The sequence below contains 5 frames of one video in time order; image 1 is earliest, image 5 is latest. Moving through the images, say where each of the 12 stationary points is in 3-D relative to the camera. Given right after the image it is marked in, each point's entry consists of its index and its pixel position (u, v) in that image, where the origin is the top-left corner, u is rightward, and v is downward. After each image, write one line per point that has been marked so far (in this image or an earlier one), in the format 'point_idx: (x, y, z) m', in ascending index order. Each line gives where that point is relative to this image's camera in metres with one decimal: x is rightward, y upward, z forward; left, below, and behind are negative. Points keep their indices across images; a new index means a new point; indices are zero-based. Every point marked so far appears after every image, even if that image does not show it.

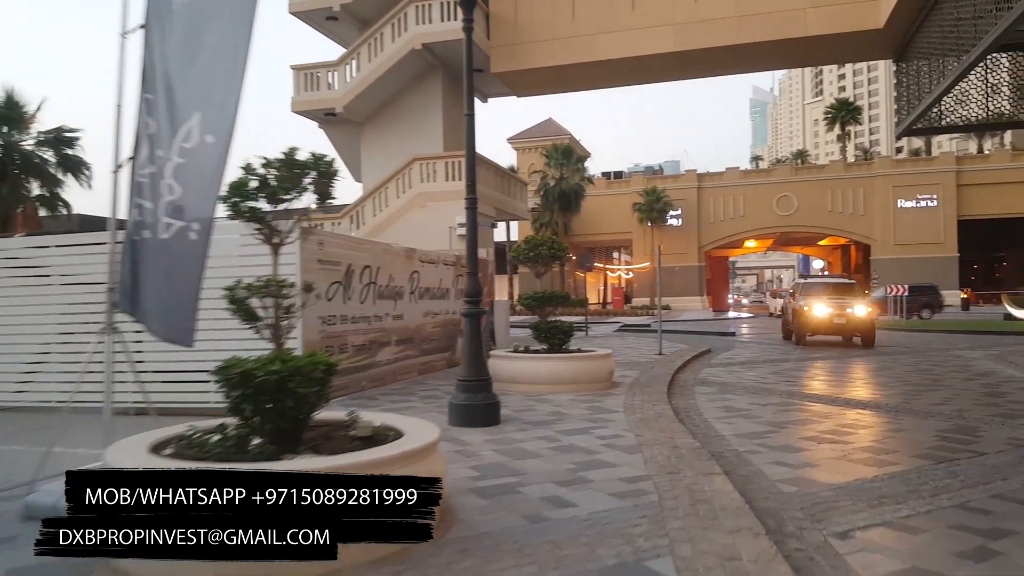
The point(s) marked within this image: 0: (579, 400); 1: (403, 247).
0: (+0.7, -1.1, +9.5) m
1: (-1.5, +0.6, +12.2) m
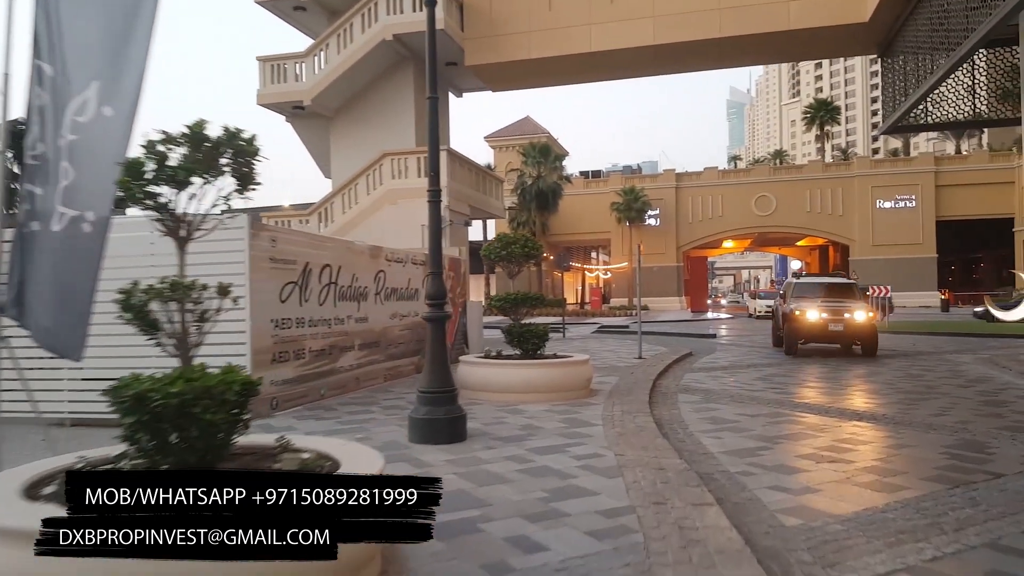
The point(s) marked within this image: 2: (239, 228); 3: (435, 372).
0: (+0.4, -1.2, +8.8) m
1: (-1.8, +0.5, +11.5) m
2: (-2.5, +0.5, +8.4) m
3: (-0.6, -0.7, +7.0) m
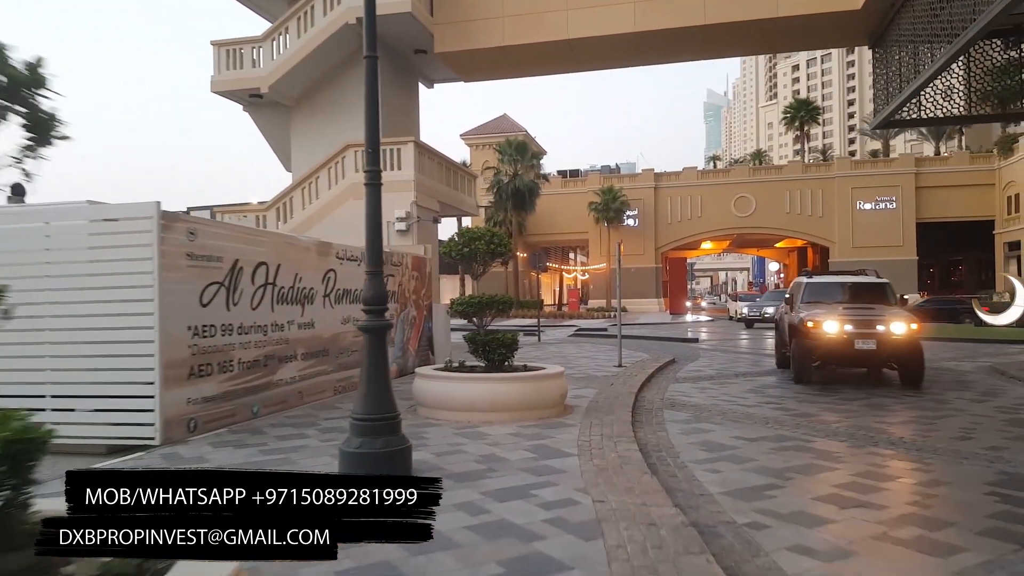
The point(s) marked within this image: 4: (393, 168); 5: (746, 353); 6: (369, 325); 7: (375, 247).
0: (+0.1, -1.2, +7.5) m
1: (-2.2, +0.5, +10.1) m
2: (-2.8, +0.5, +7.1) m
3: (-0.9, -0.7, +5.7) m
4: (-2.4, +2.4, +18.6) m
5: (+4.6, -1.3, +18.1) m
6: (-0.9, -0.2, +5.7) m
7: (-0.9, +0.3, +5.8) m
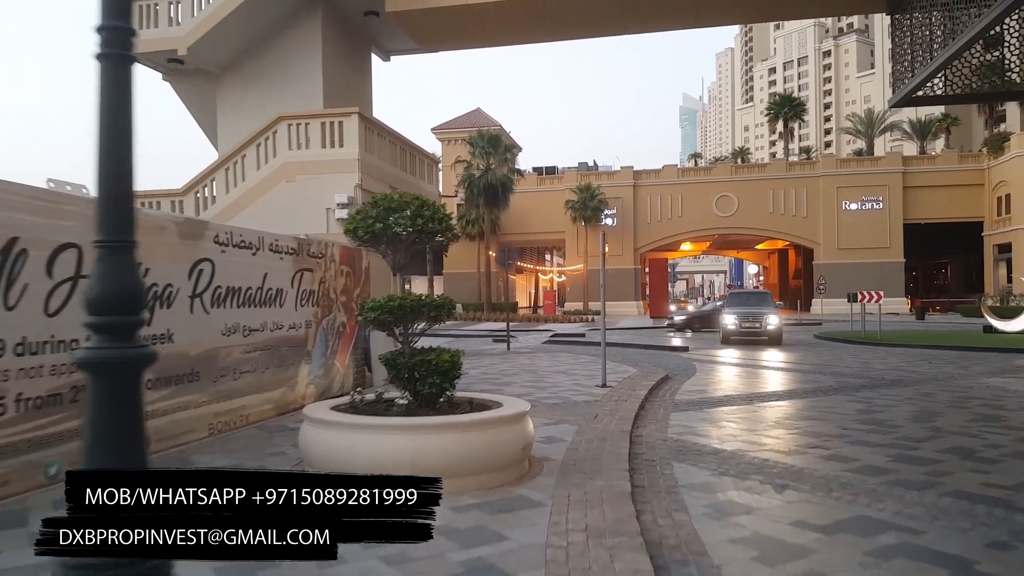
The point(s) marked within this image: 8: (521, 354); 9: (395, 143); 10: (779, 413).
0: (-0.3, -1.2, +4.6) m
1: (-2.6, +0.6, +7.1) m
2: (-3.2, +0.6, +4.1) m
3: (-1.2, -0.6, +2.7) m
4: (-3.0, +2.4, +15.6) m
5: (+3.9, -1.3, +15.3) m
6: (-1.2, -0.2, +2.7) m
7: (-1.2, +0.3, +2.8) m
8: (+0.2, -1.3, +17.9) m
9: (-2.3, +2.9, +18.3) m
10: (+2.8, -1.3, +9.7) m
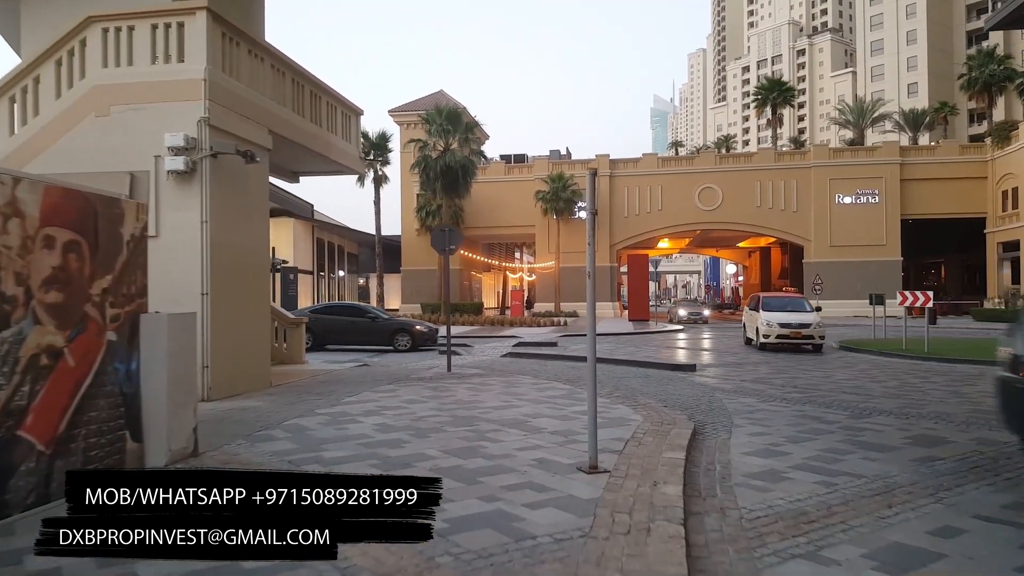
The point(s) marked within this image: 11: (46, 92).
0: (-0.7, -1.1, -1.0) m
1: (-3.1, +0.6, +1.5) m
2: (-3.6, +0.7, -1.6) m
3: (-1.5, -0.6, -2.9) m
4: (-3.8, +2.5, +10.0) m
5: (+3.2, -1.3, +9.9) m
6: (-1.5, -0.1, -2.9) m
7: (-1.5, +0.4, -2.8) m
8: (-0.6, -1.2, +12.3) m
9: (-3.1, +2.9, +12.7) m
10: (+2.2, -1.3, +4.2) m
11: (-5.3, +2.2, +10.4) m
